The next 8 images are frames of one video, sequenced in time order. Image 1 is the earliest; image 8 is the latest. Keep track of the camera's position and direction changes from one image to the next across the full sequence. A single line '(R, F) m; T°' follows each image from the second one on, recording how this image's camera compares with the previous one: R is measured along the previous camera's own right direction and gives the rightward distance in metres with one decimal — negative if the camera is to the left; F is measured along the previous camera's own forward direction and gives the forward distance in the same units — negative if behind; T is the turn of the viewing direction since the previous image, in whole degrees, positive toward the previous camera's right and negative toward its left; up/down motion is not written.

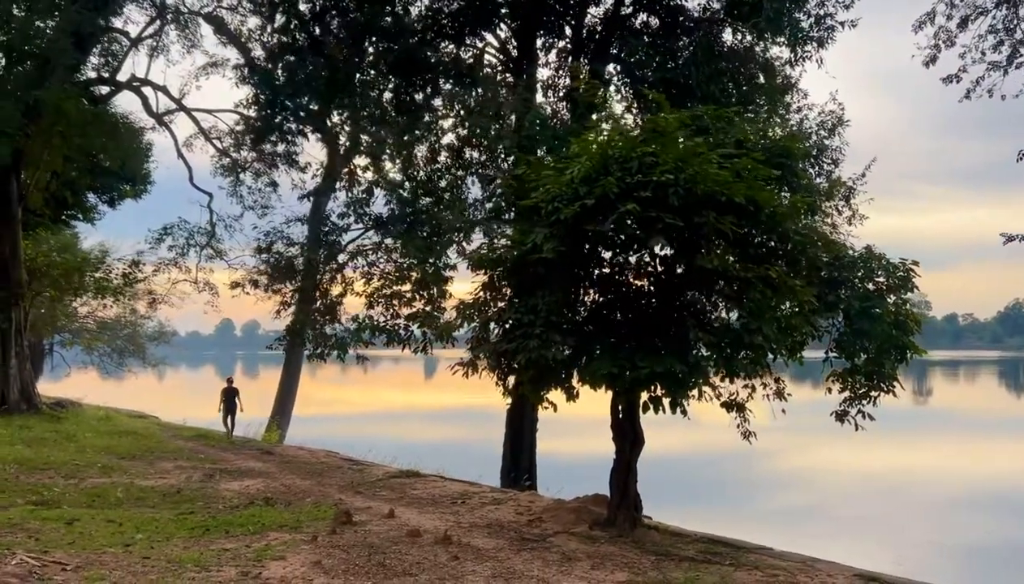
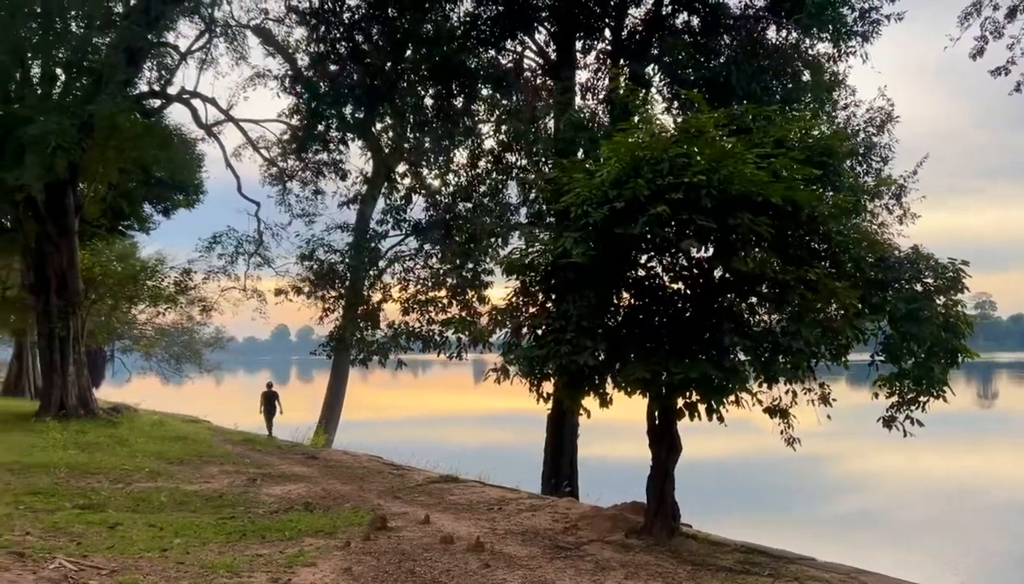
(+0.2, +0.1) m; -3°
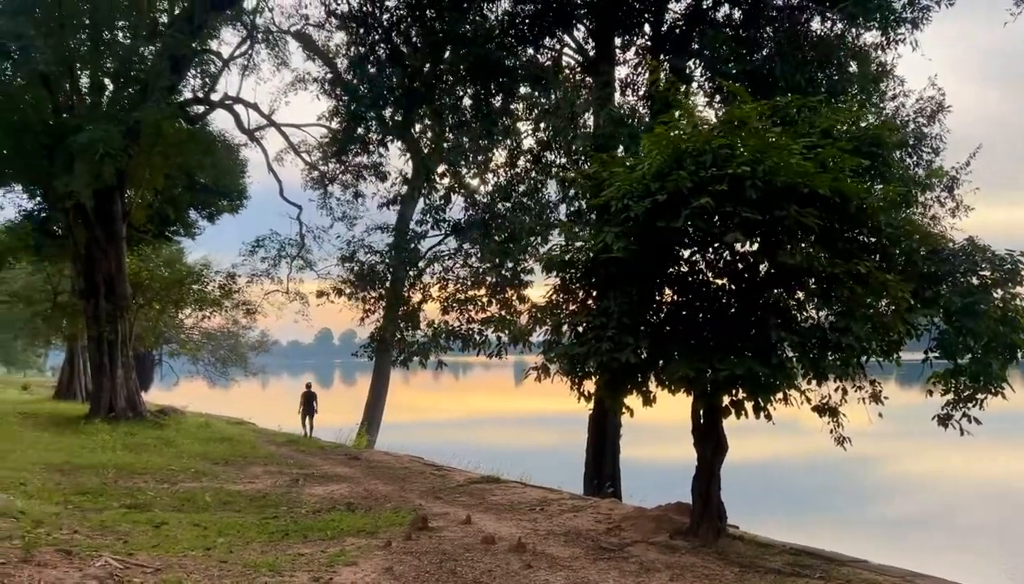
(0.0, +0.1) m; -3°
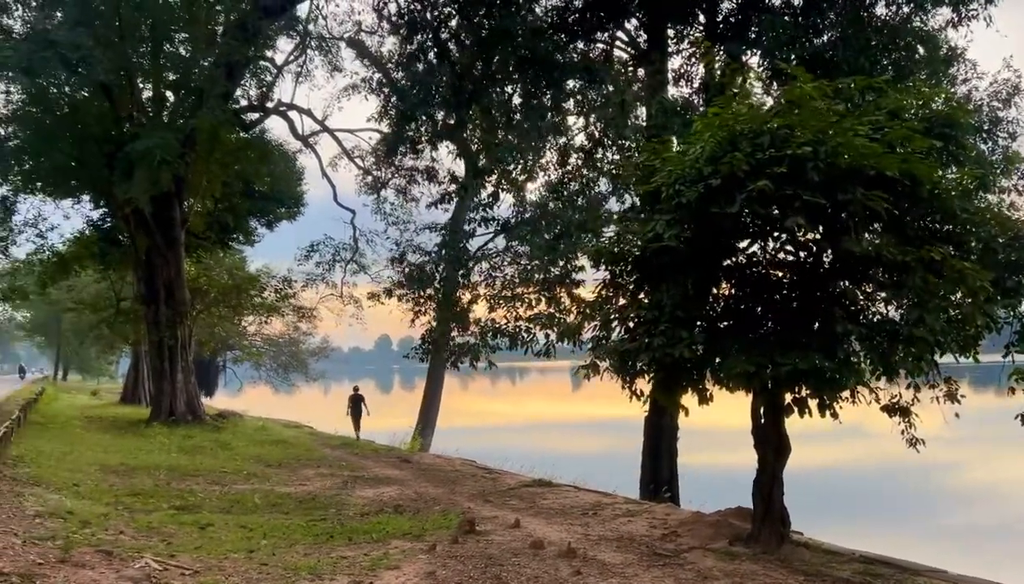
(+0.1, +0.3) m; -4°
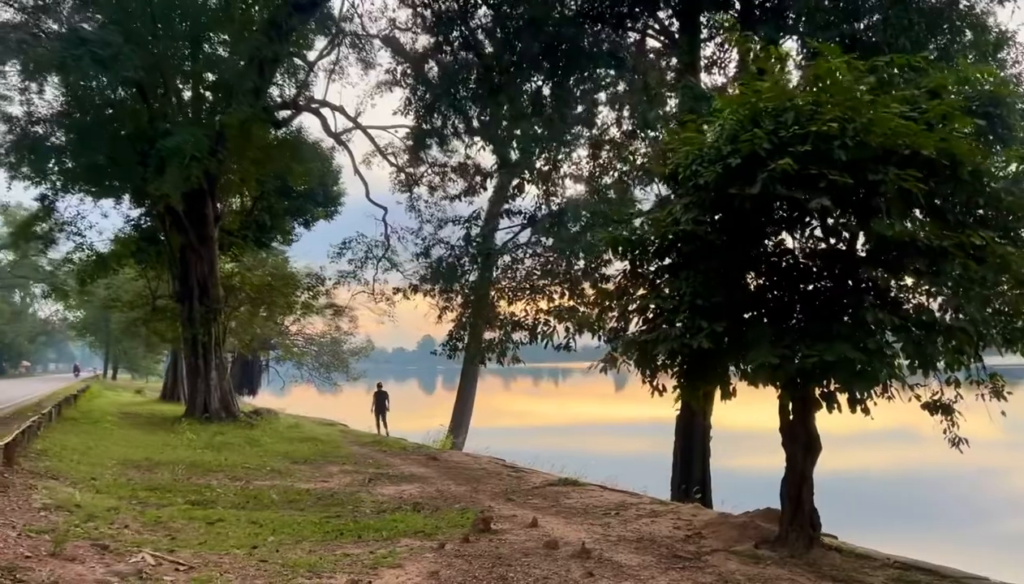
(+0.3, +0.3) m; -3°
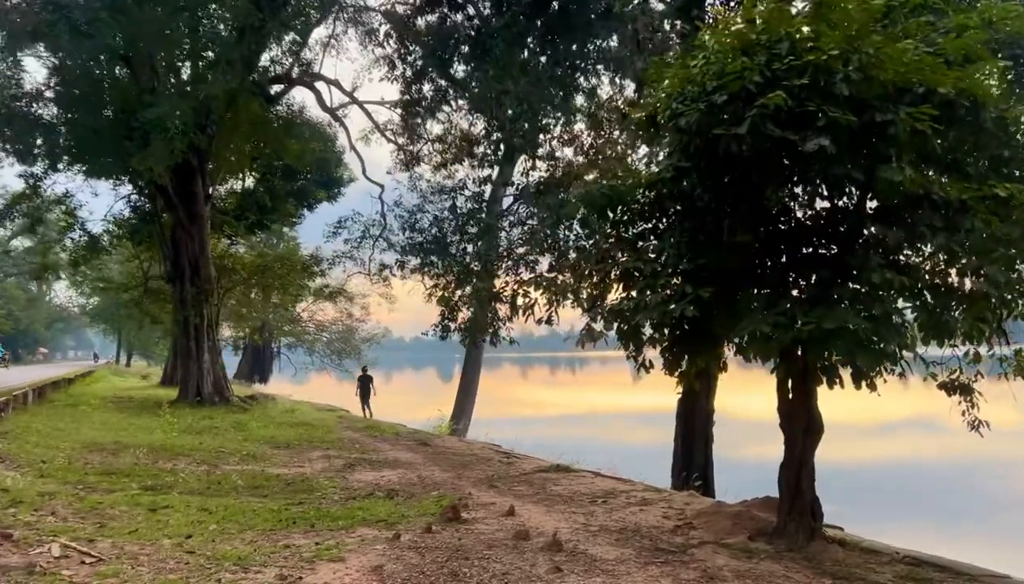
(+0.4, +0.7) m; -1°
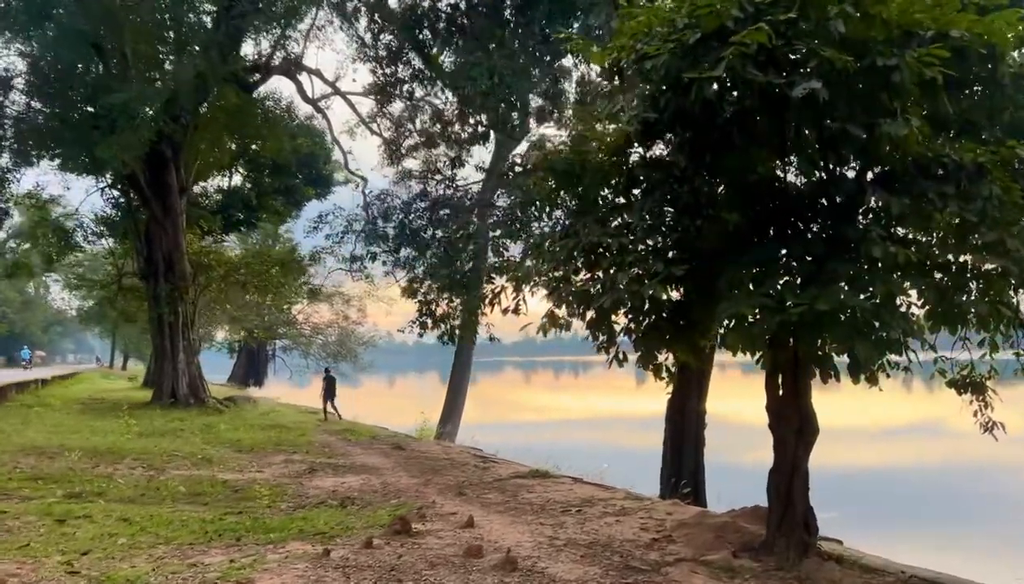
(+0.3, +0.8) m; 0°
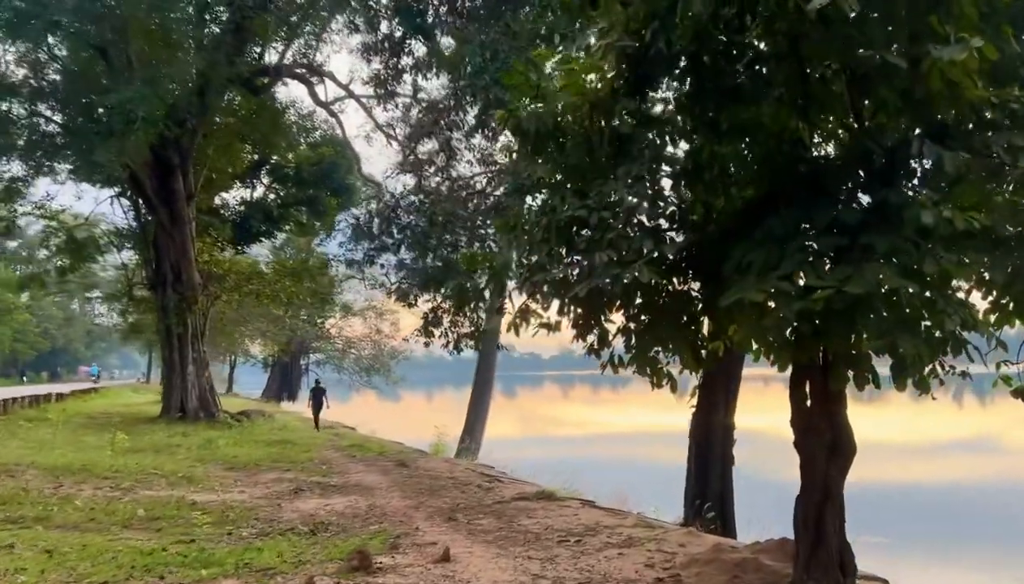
(+0.4, +0.9) m; -3°
